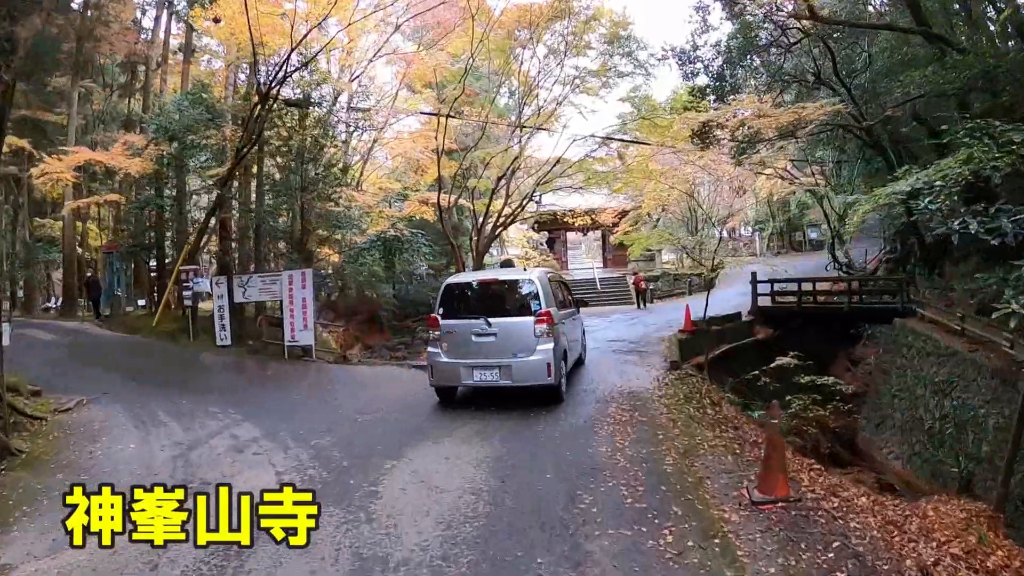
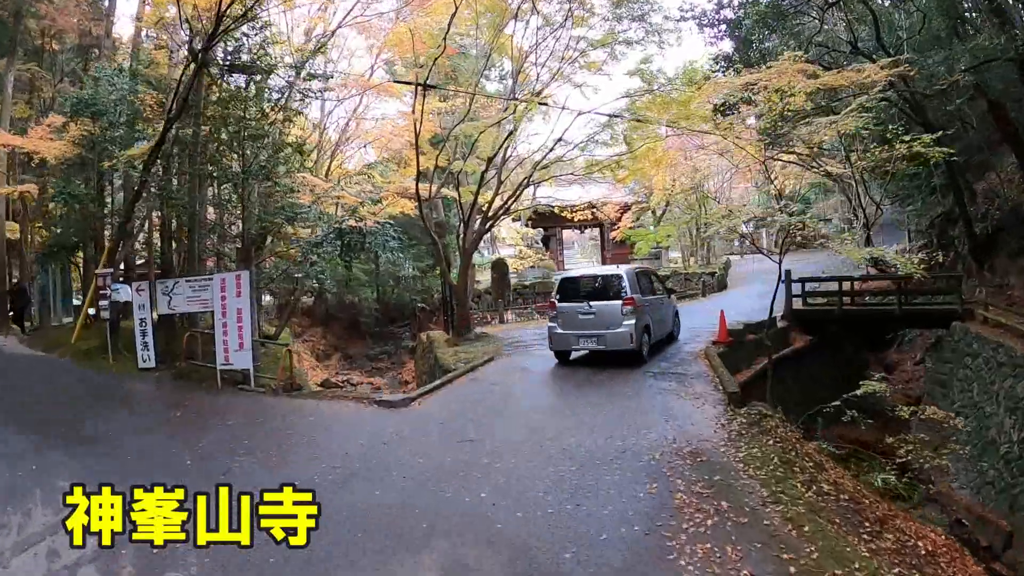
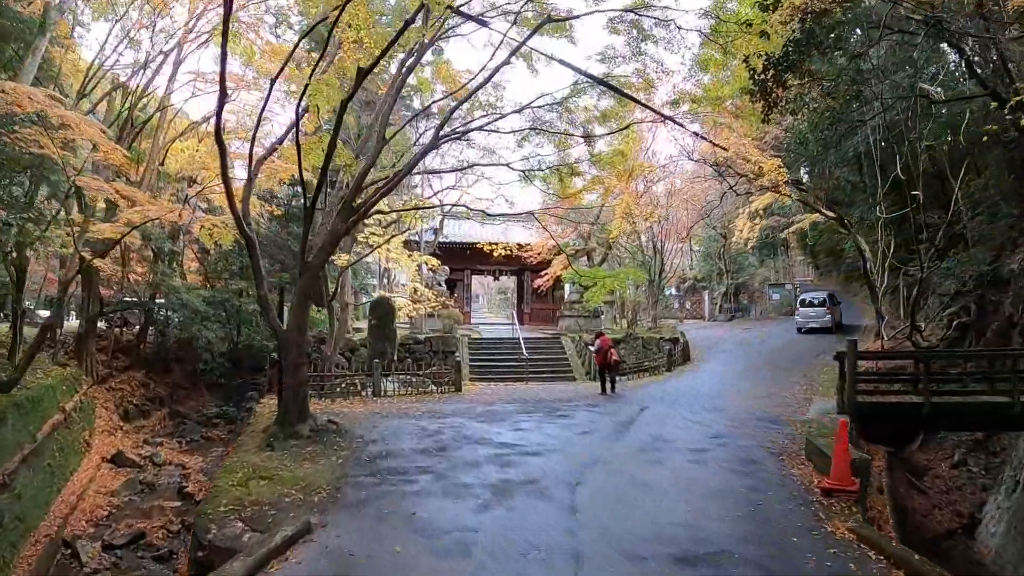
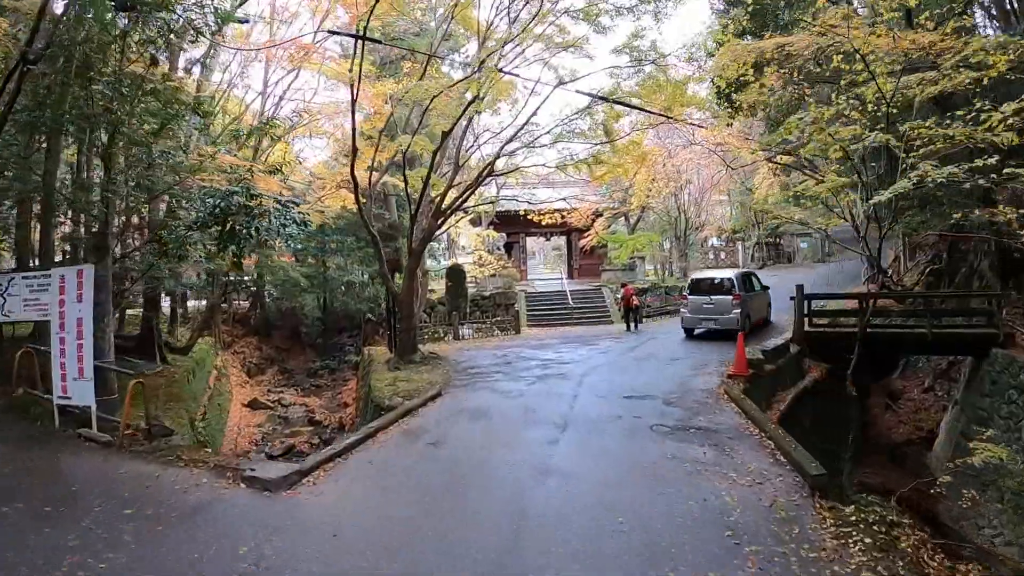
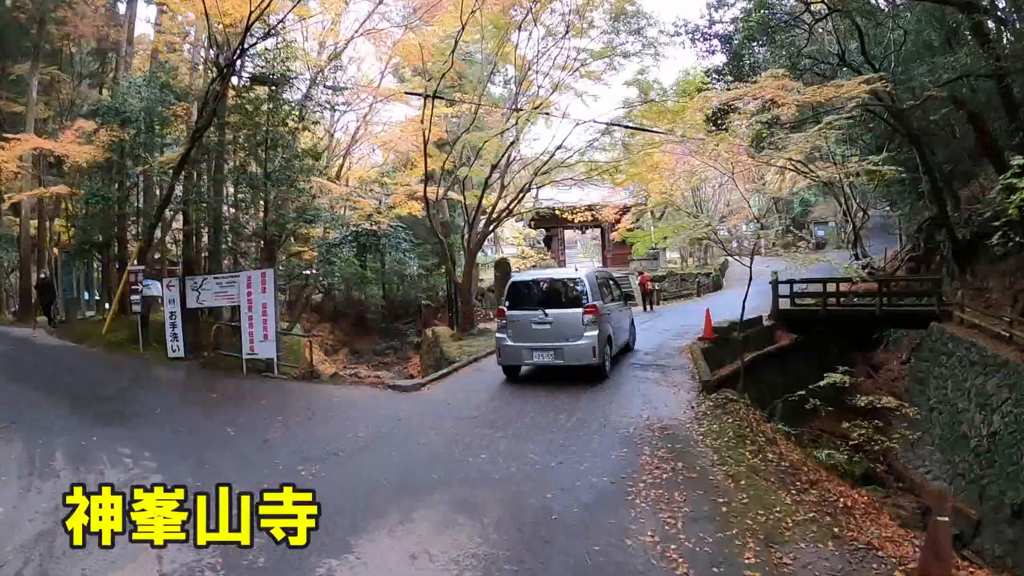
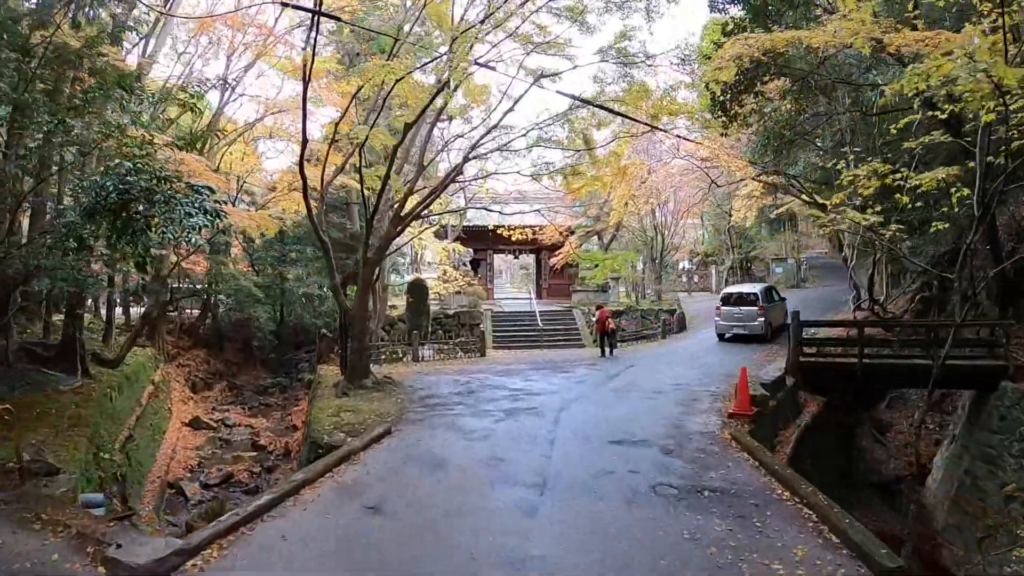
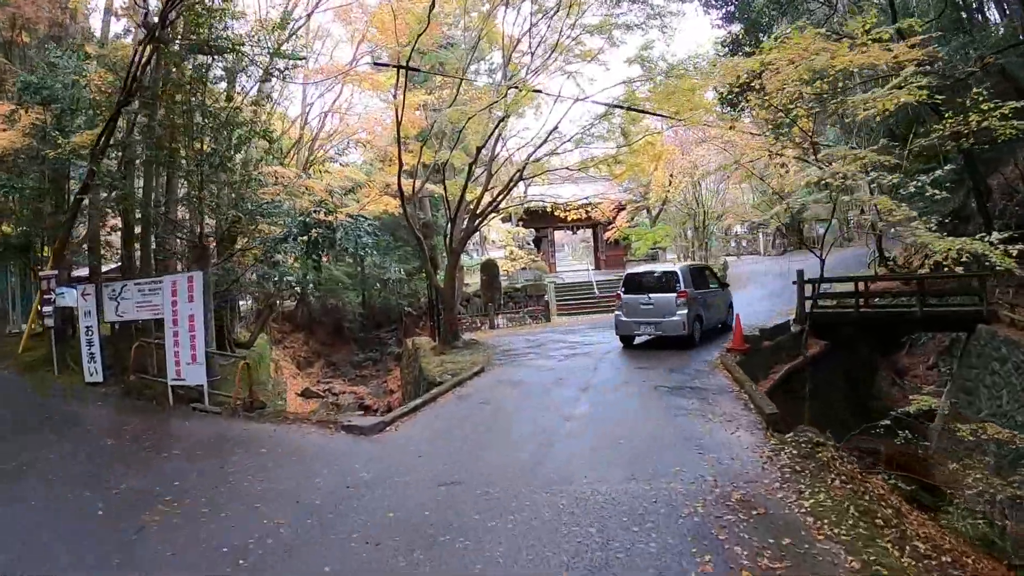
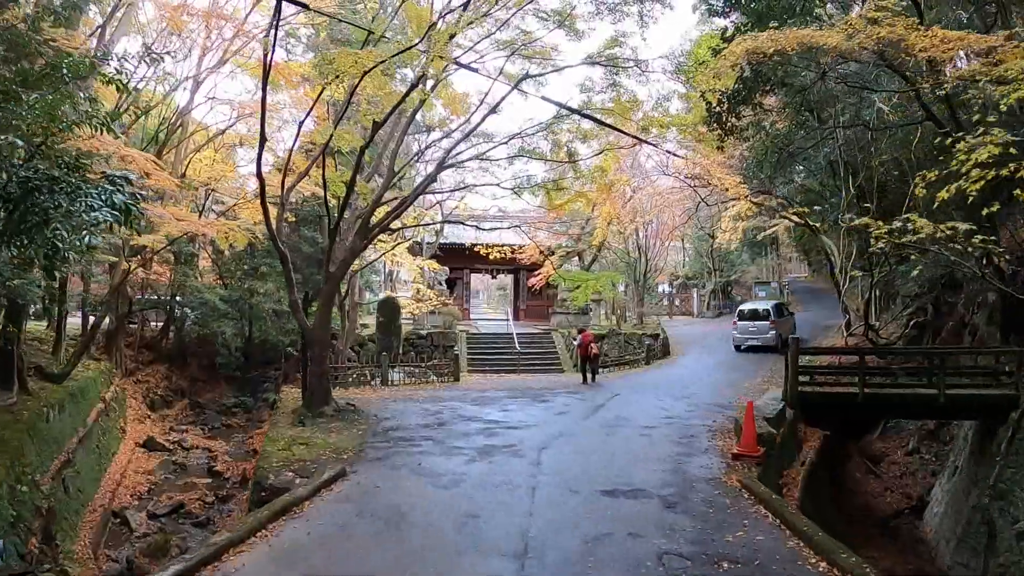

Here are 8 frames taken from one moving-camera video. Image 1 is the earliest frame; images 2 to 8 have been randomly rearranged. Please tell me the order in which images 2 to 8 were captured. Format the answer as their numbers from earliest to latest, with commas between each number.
5, 2, 7, 4, 6, 8, 3
